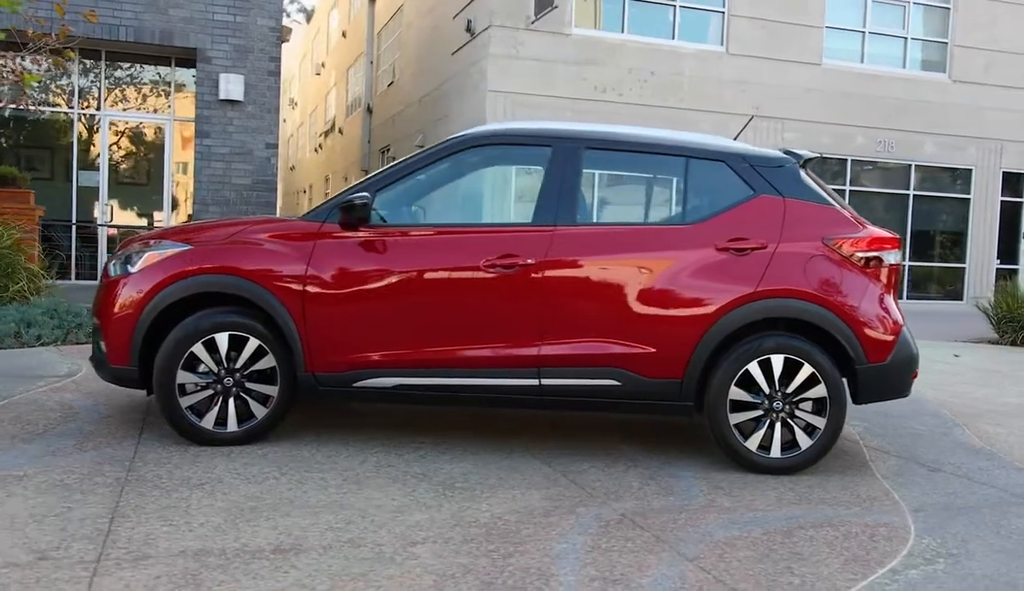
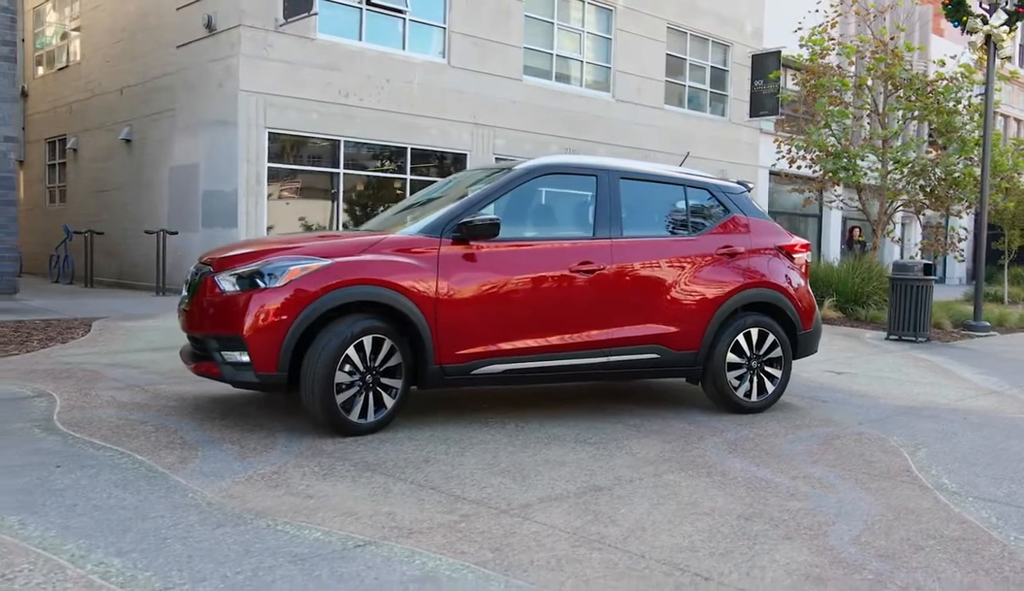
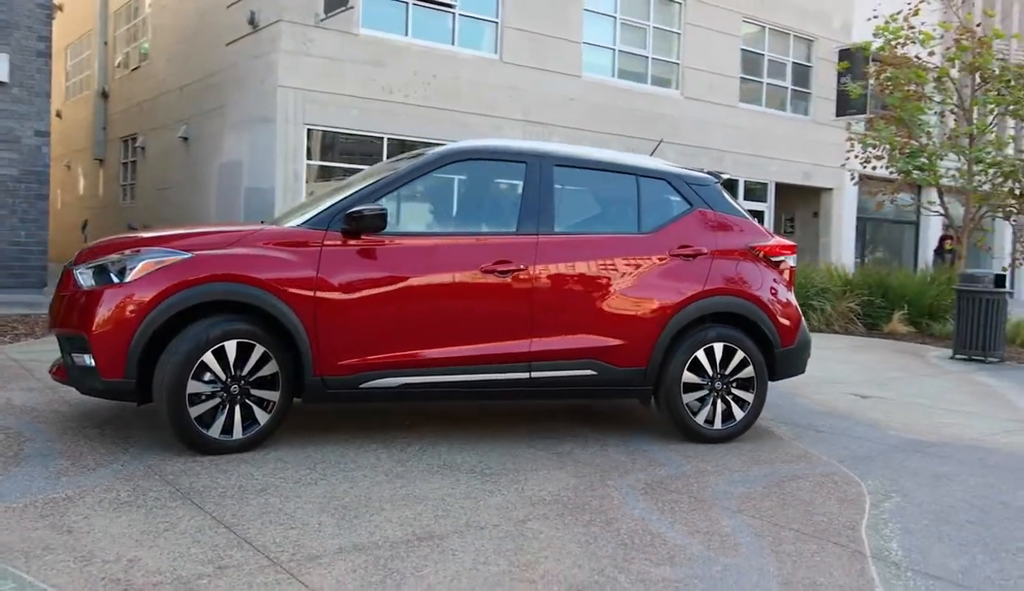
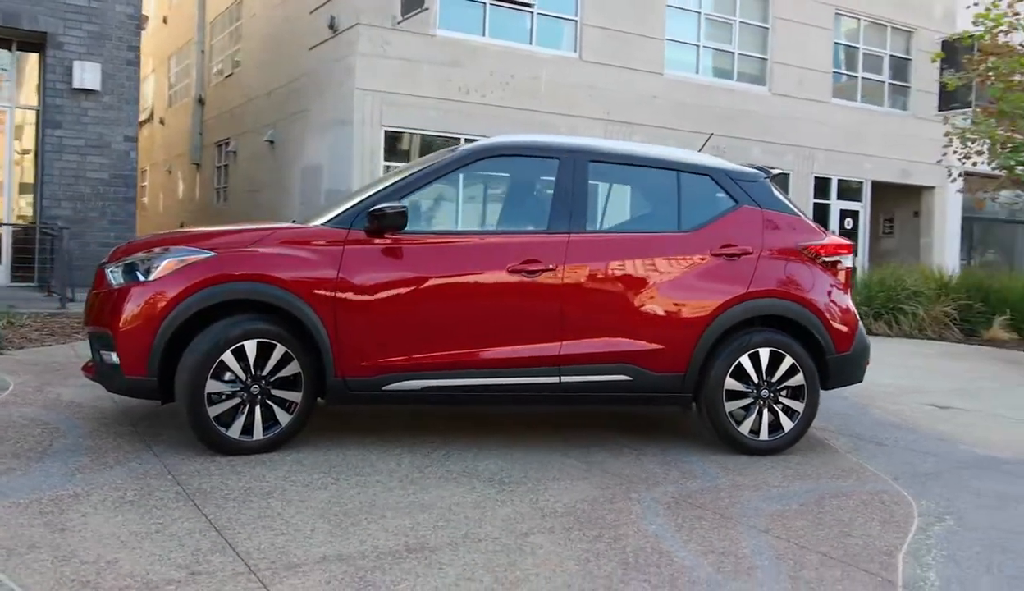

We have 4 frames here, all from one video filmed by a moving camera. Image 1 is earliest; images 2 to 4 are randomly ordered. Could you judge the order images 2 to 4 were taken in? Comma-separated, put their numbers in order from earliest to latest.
4, 3, 2
